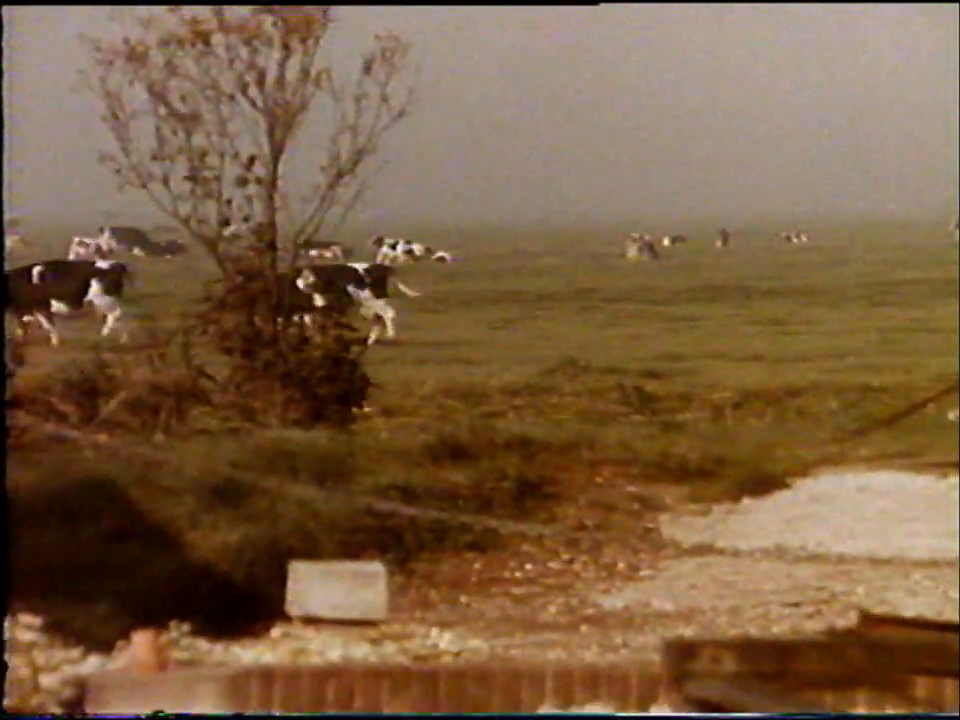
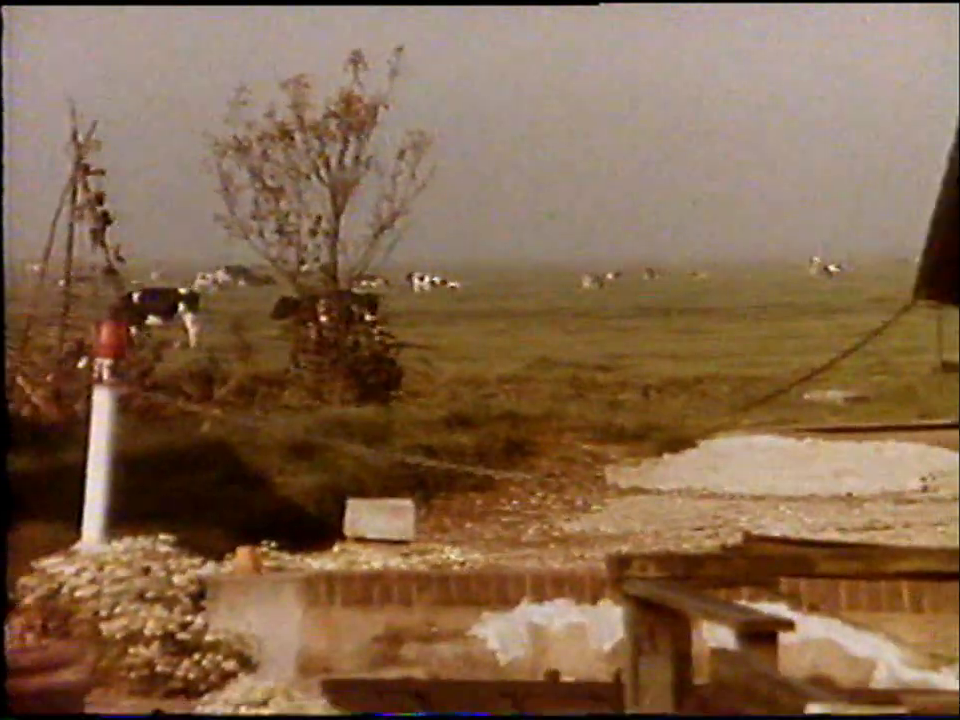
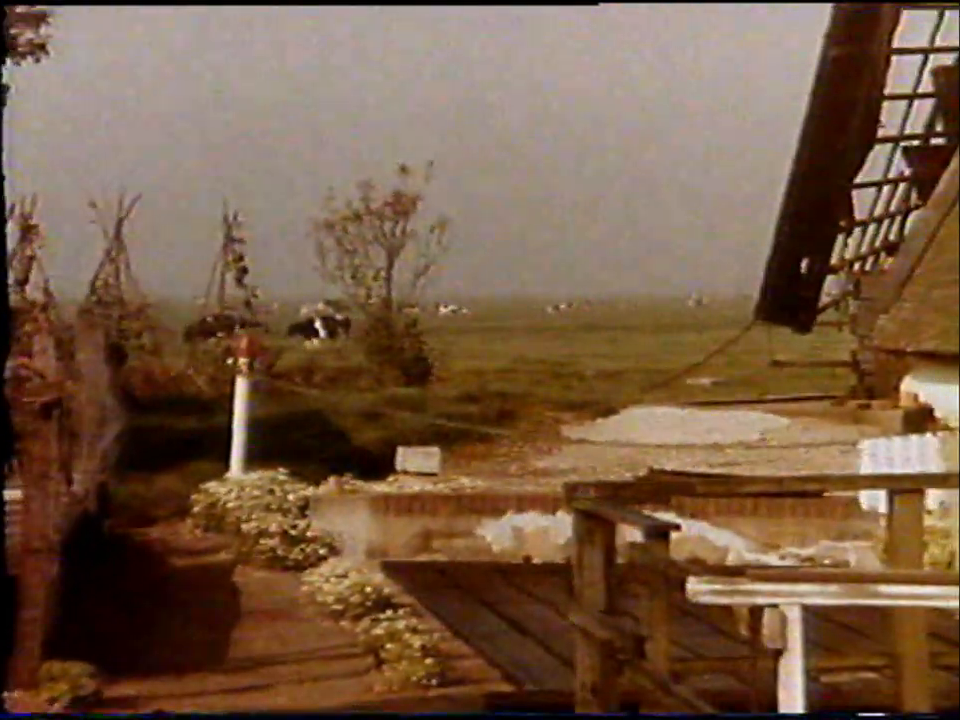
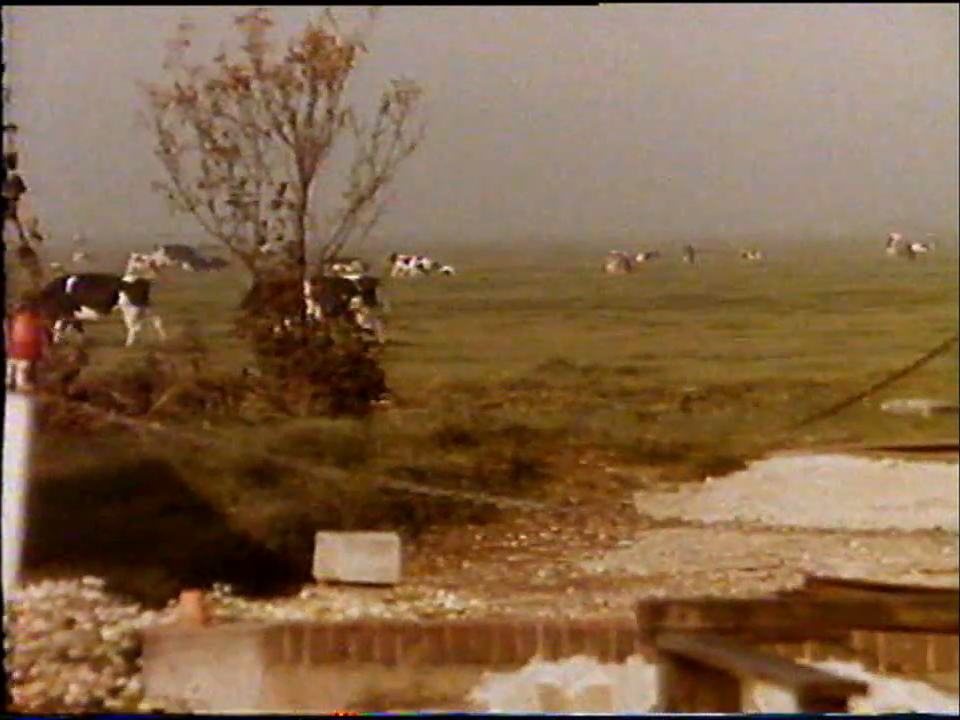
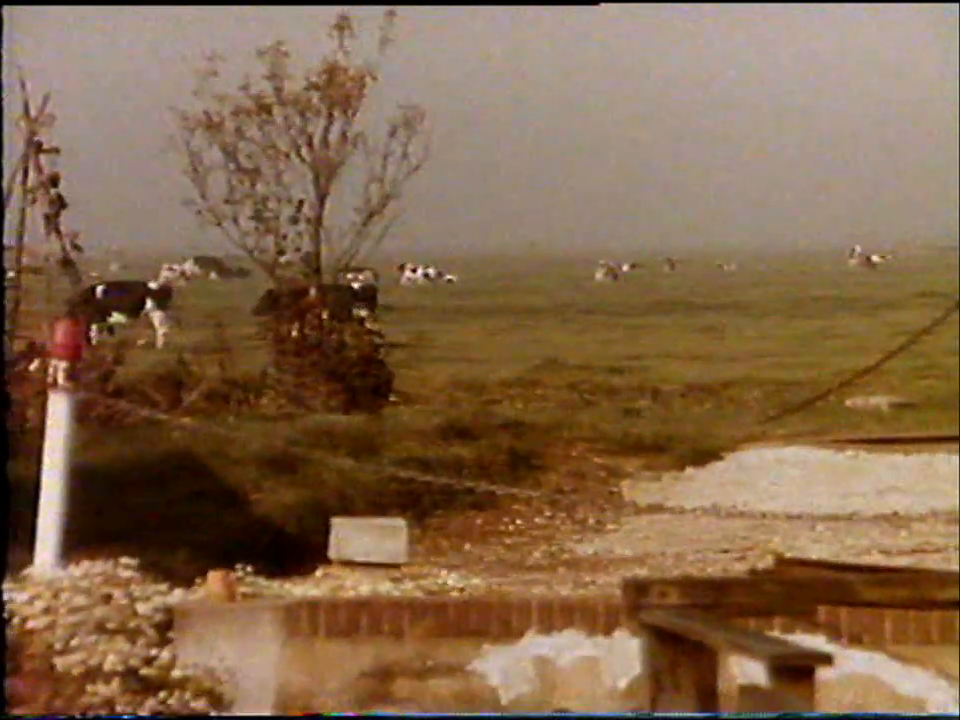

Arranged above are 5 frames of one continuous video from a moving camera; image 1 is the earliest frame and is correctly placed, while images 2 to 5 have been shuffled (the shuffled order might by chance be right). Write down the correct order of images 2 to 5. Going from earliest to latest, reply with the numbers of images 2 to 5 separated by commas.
4, 5, 2, 3
